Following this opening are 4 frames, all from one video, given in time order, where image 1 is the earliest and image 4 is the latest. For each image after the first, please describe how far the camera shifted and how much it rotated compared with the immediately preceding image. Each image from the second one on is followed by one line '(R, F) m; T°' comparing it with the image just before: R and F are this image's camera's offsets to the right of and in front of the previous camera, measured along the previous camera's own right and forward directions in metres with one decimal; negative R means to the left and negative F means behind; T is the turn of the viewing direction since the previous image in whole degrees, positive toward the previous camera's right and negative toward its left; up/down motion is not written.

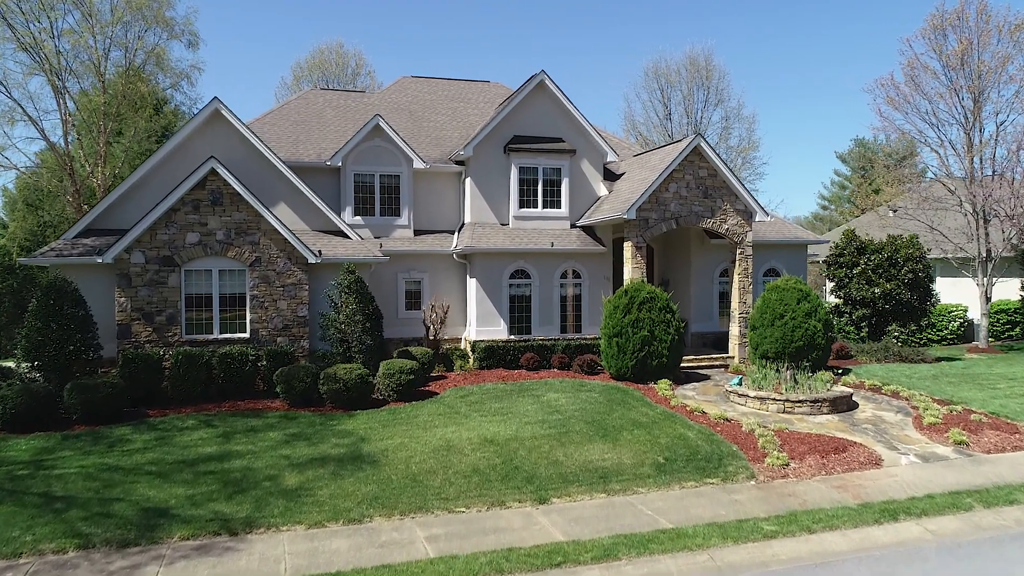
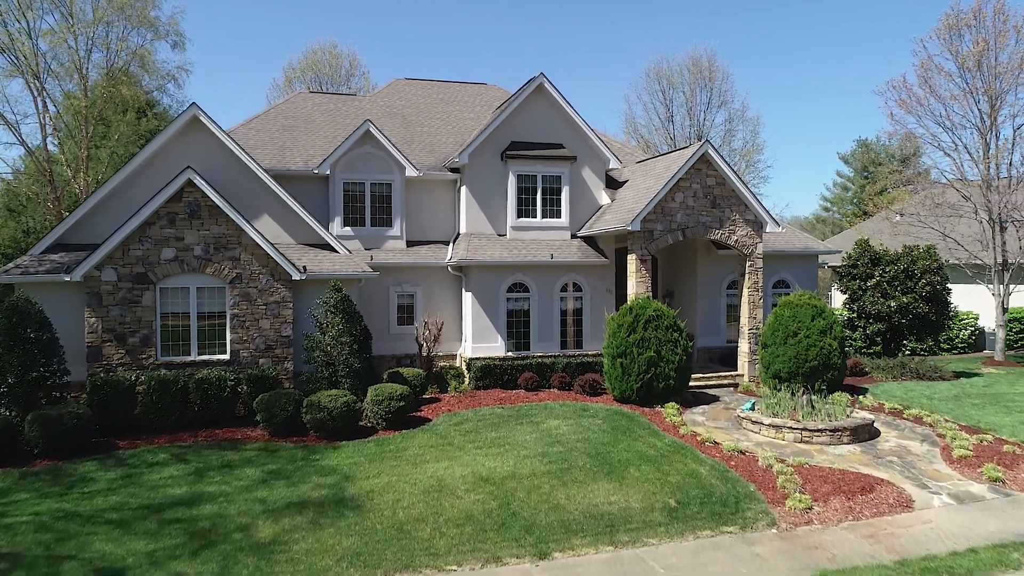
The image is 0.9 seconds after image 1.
(0.0, +1.2) m; 0°
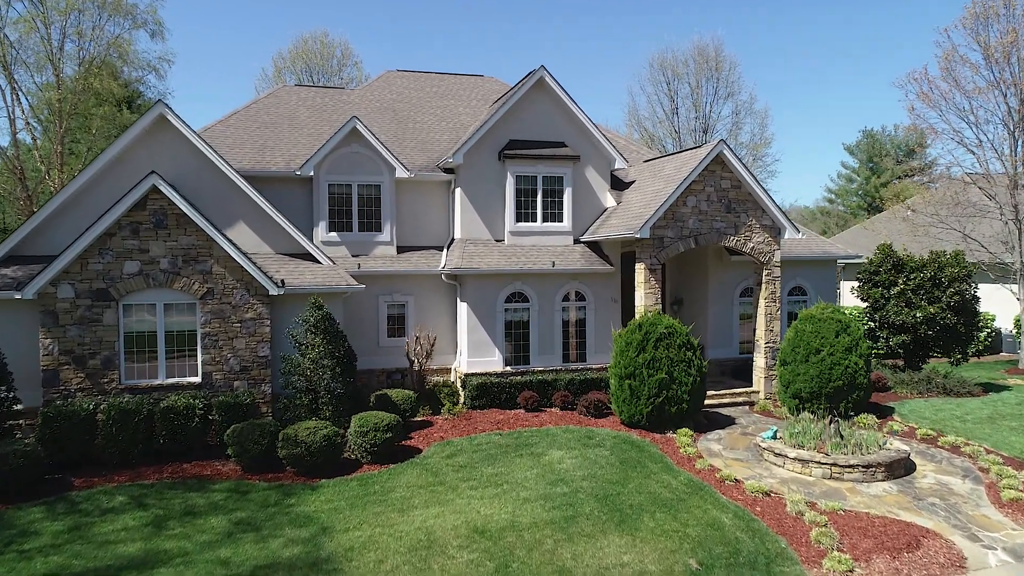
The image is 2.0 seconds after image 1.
(0.0, +1.6) m; 0°
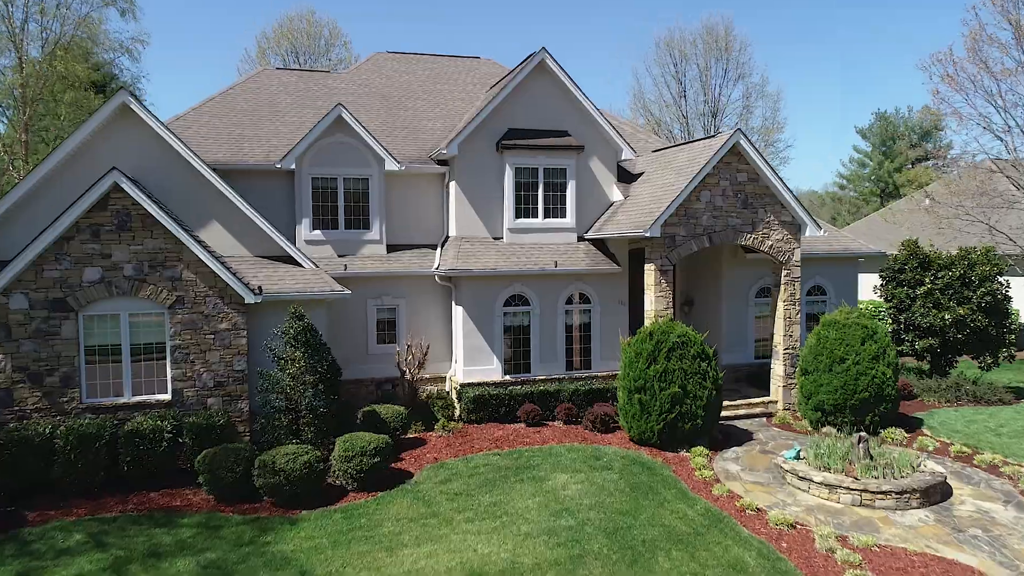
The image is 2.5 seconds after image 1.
(0.0, +1.4) m; 0°
